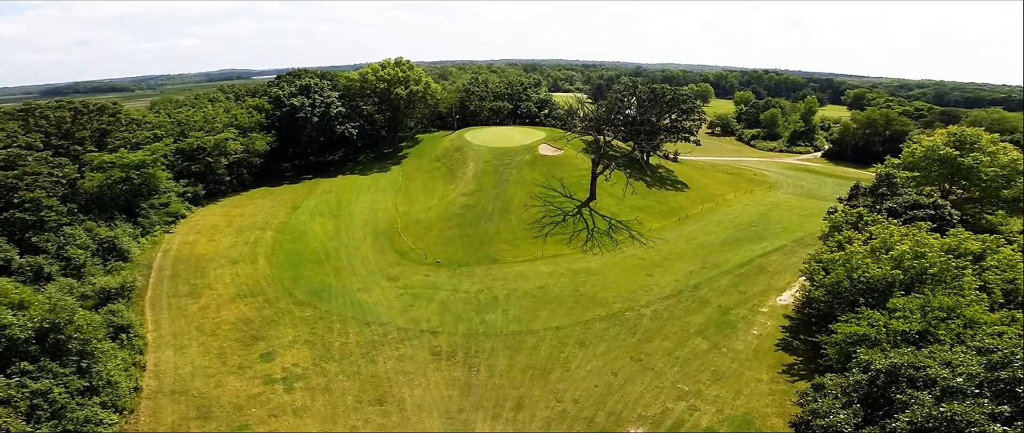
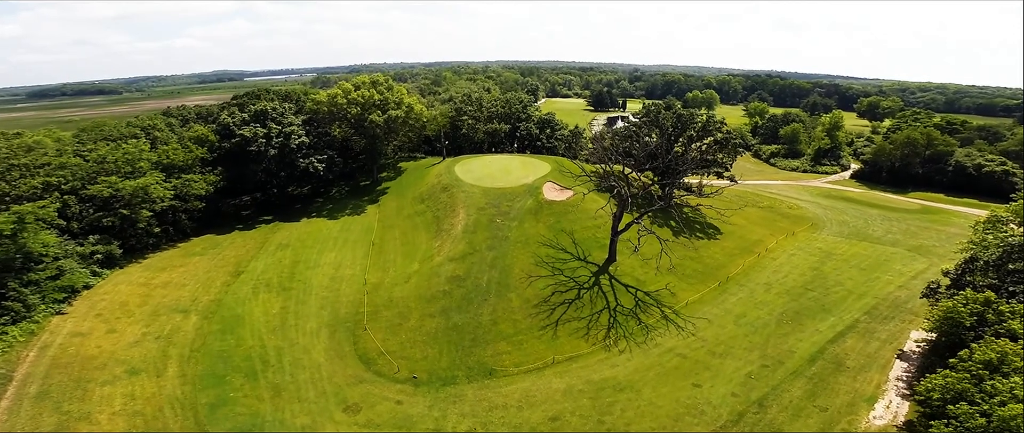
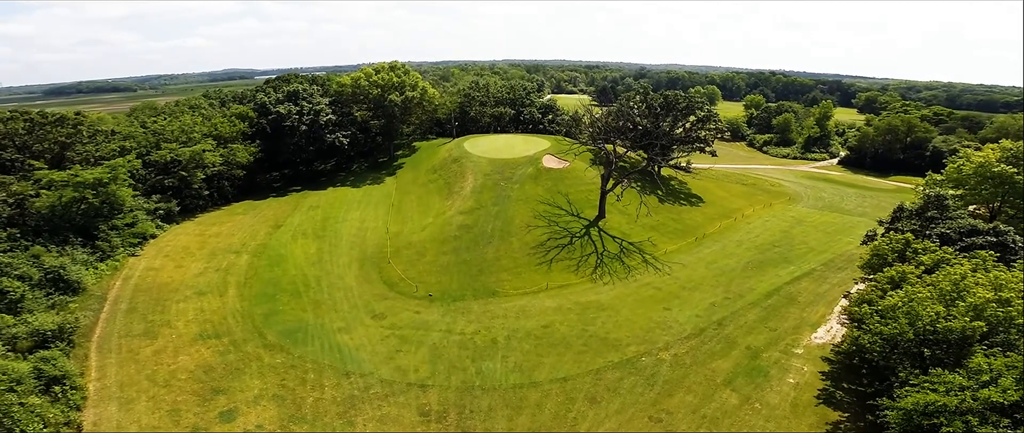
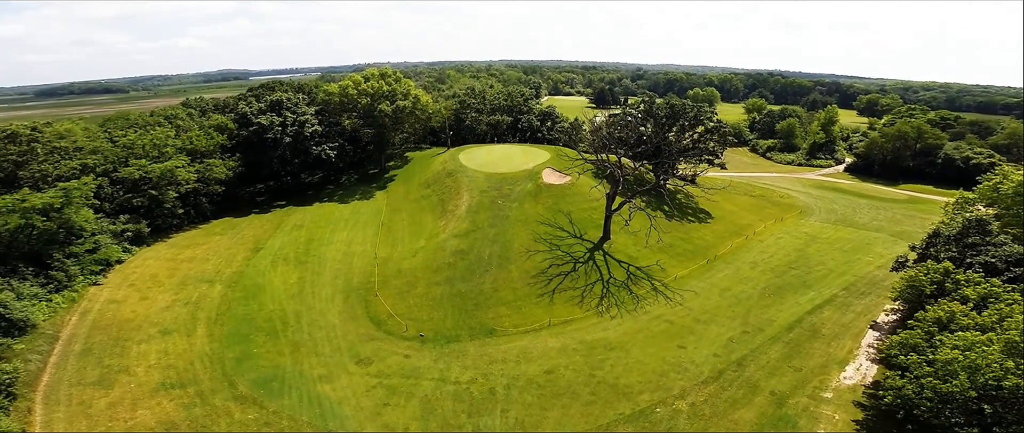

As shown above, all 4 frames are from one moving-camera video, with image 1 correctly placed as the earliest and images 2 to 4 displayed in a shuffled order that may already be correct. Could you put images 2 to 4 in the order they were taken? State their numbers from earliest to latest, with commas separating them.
3, 4, 2
